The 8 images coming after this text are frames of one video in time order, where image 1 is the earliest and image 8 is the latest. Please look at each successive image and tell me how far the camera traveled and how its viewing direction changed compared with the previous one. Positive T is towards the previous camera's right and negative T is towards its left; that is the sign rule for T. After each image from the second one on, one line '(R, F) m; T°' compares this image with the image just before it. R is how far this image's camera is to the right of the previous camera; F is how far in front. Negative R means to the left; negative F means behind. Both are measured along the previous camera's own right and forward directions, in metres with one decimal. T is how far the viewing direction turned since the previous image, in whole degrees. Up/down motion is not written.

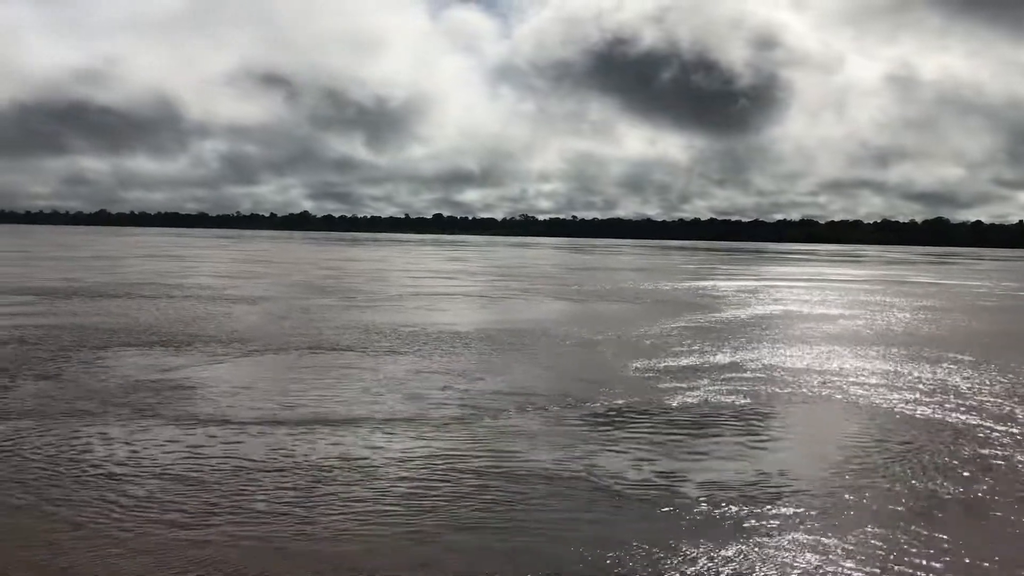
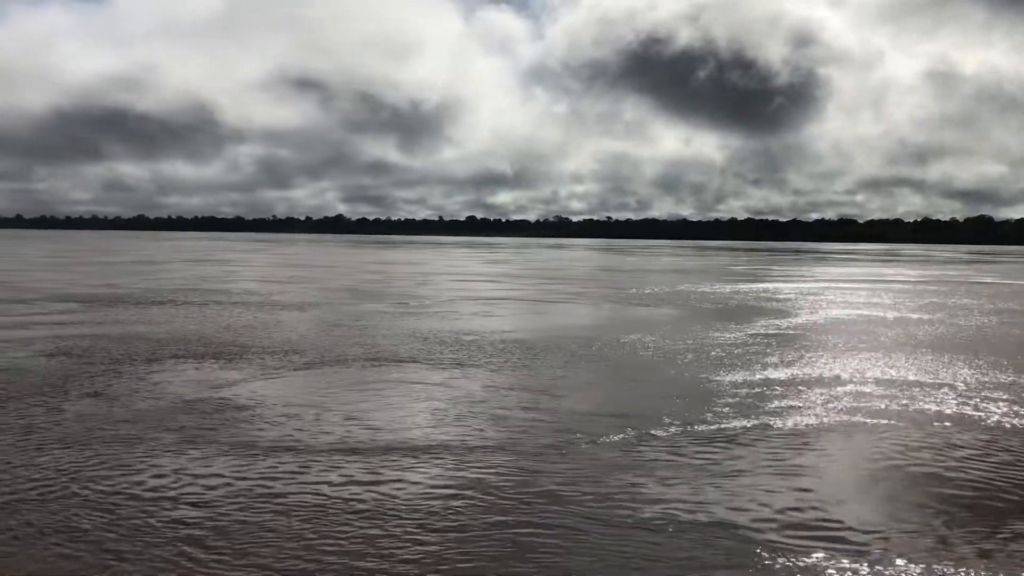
(-0.8, +1.5) m; -2°
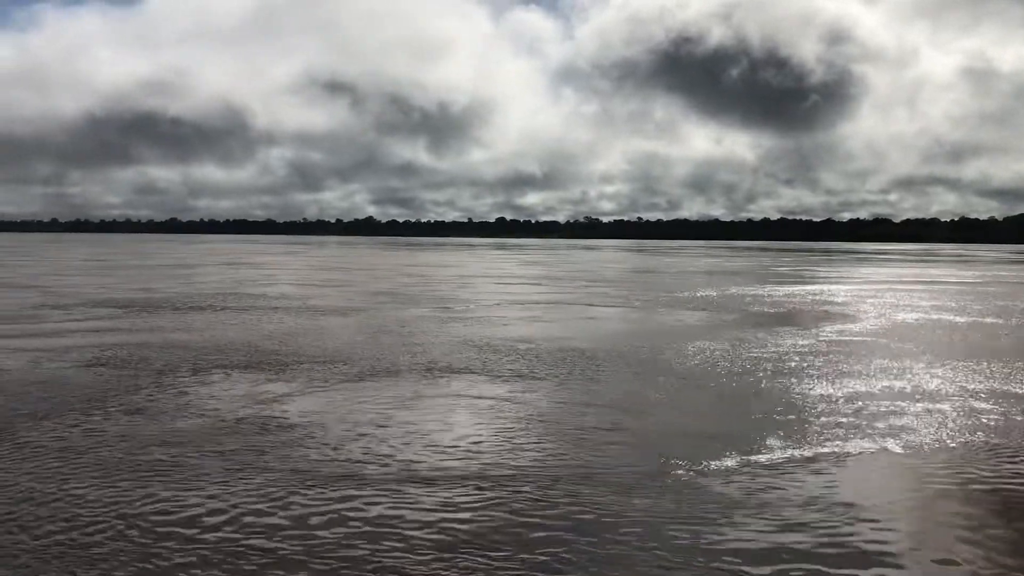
(-0.7, +1.2) m; -2°
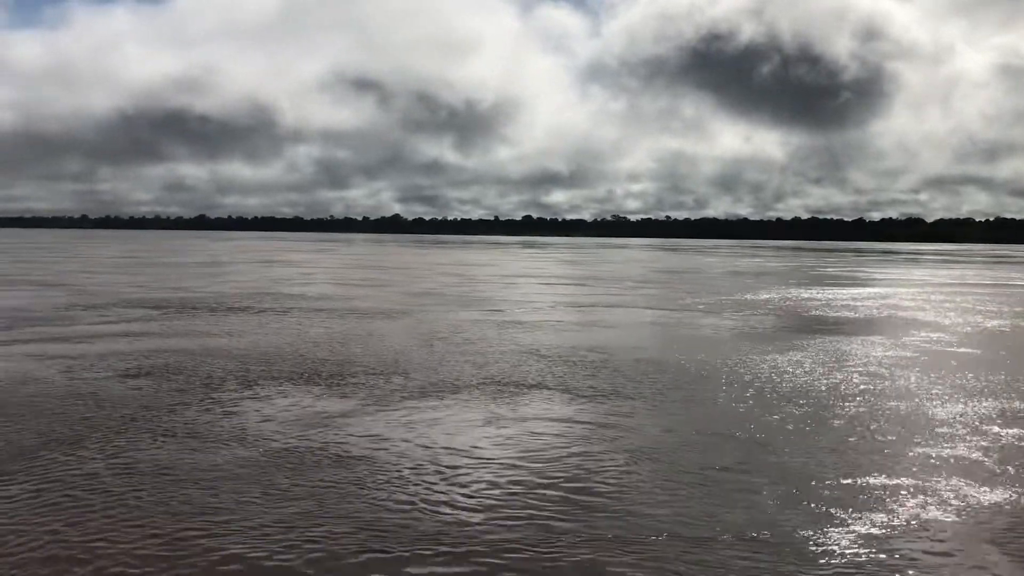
(-1.0, +1.9) m; -1°
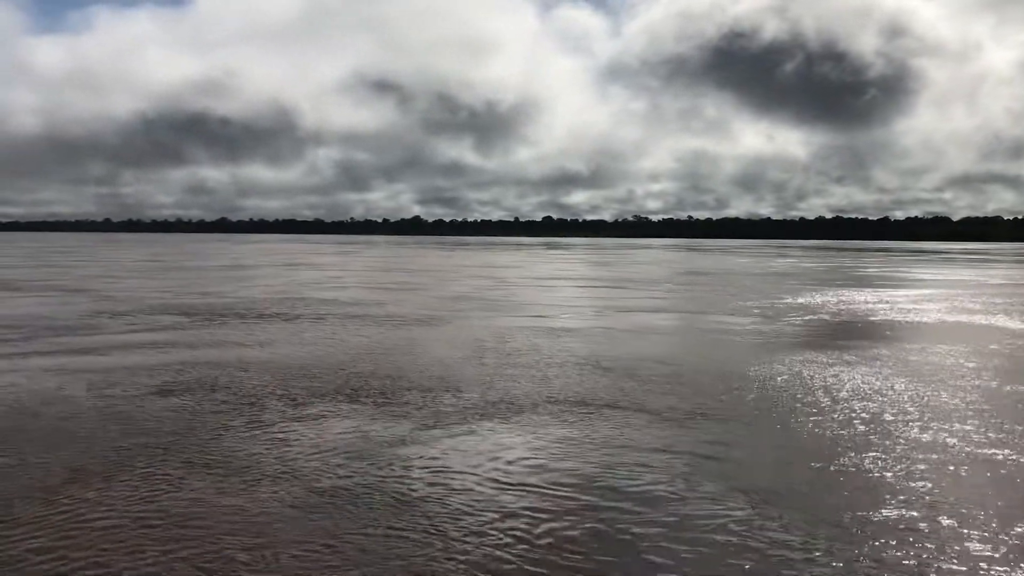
(-0.8, +1.5) m; -1°
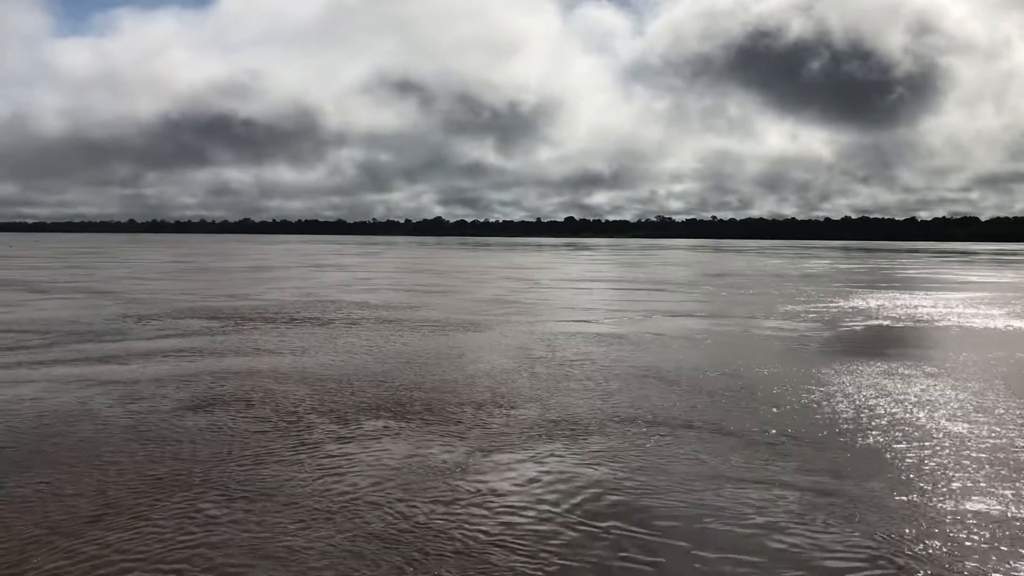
(-0.6, +1.3) m; -1°
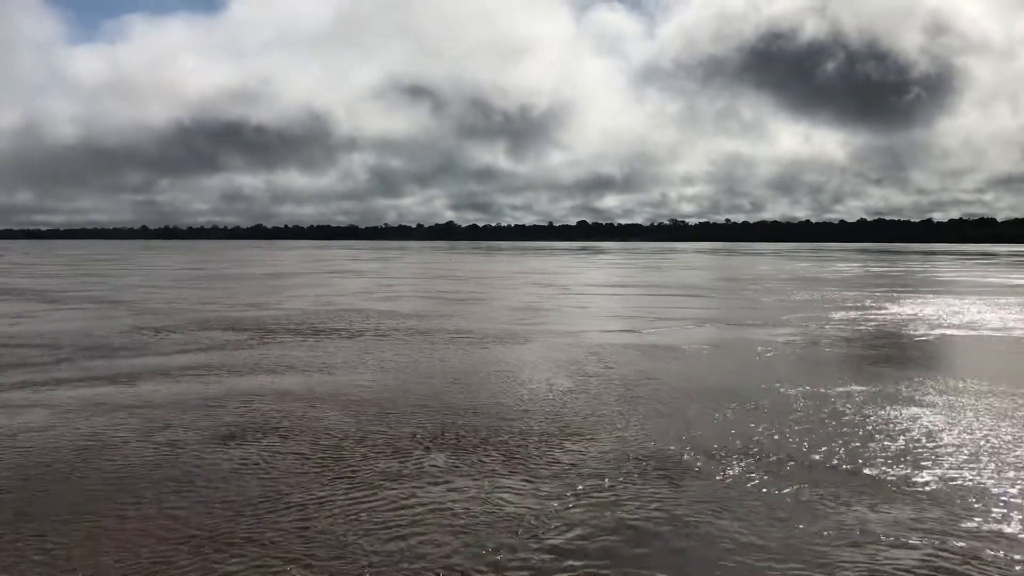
(-0.8, +1.8) m; -1°
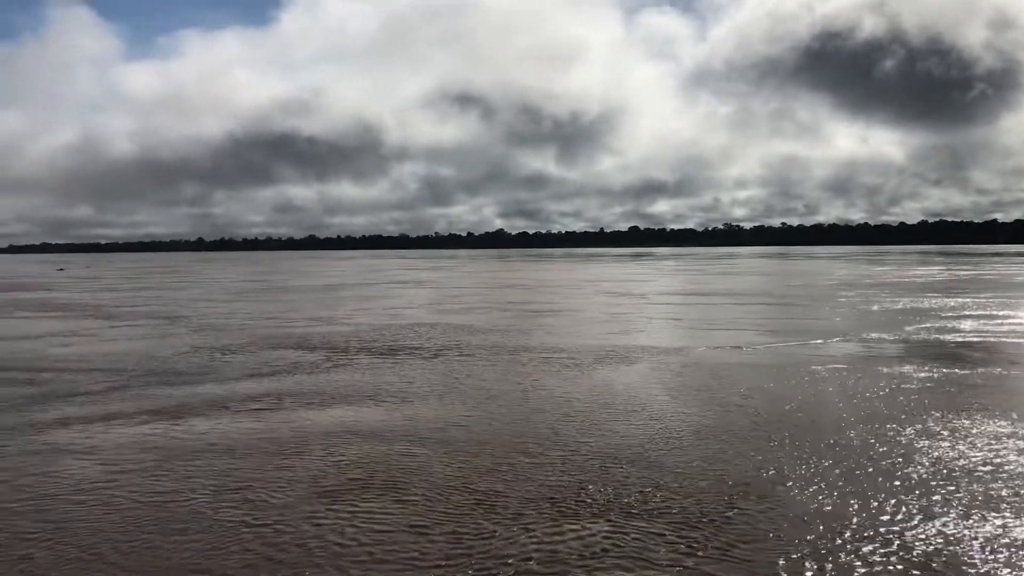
(-1.2, +2.7) m; -3°
